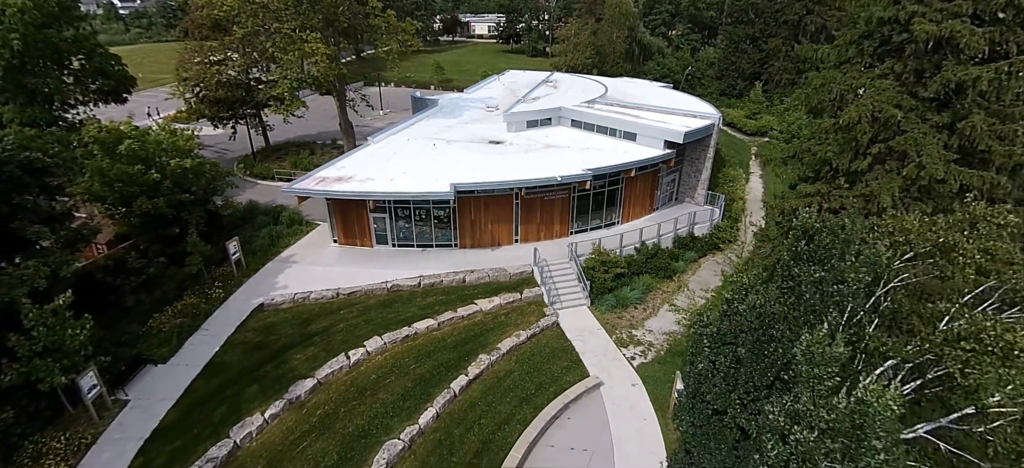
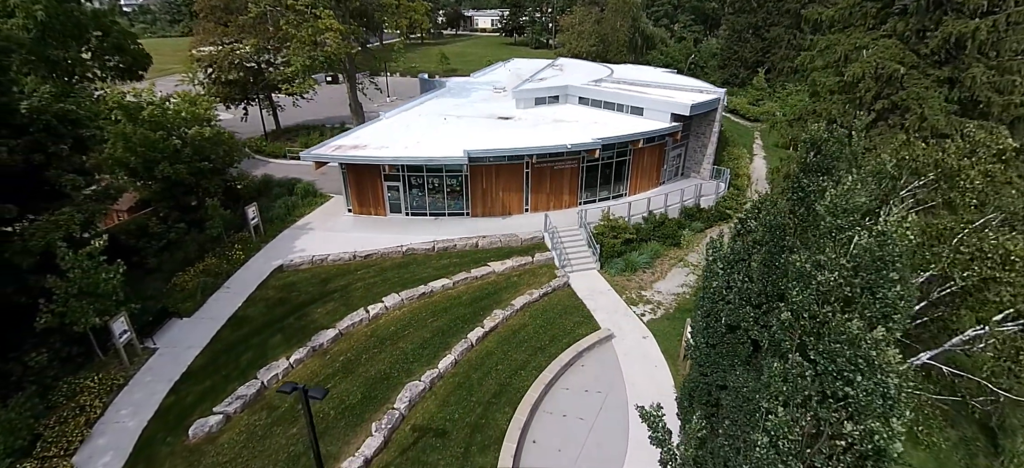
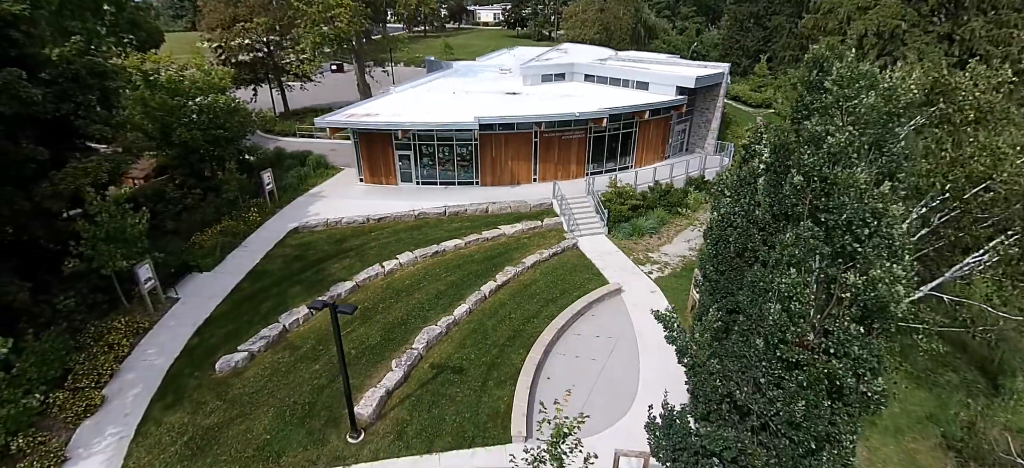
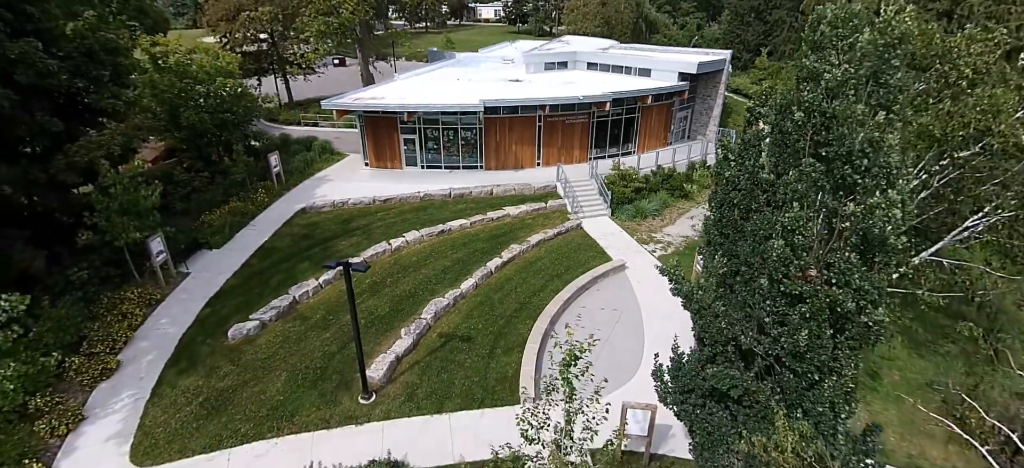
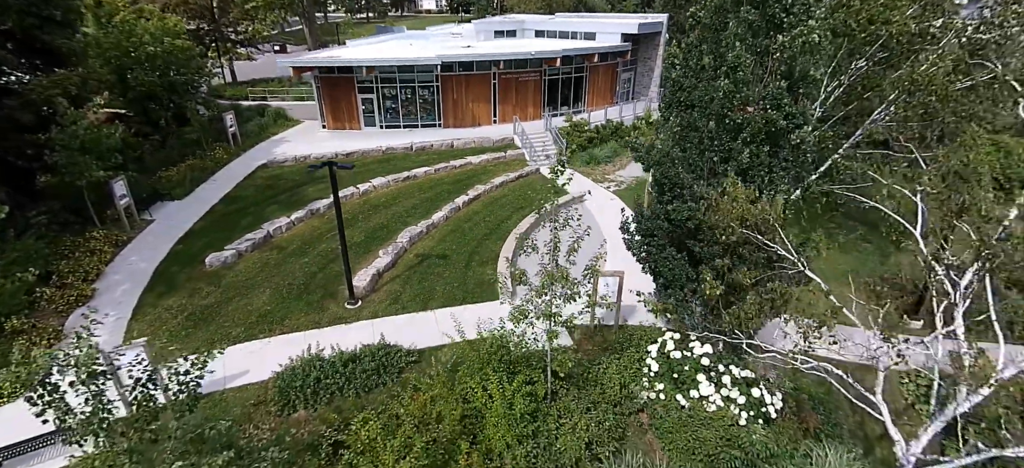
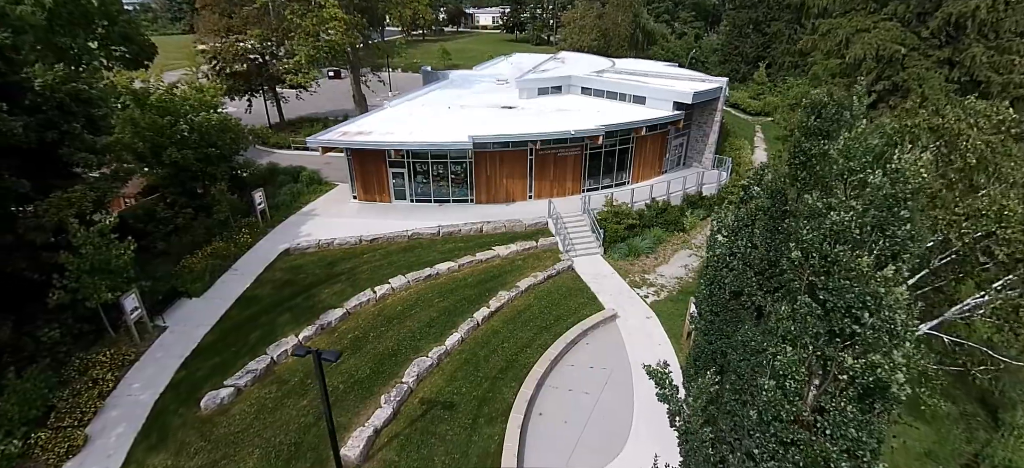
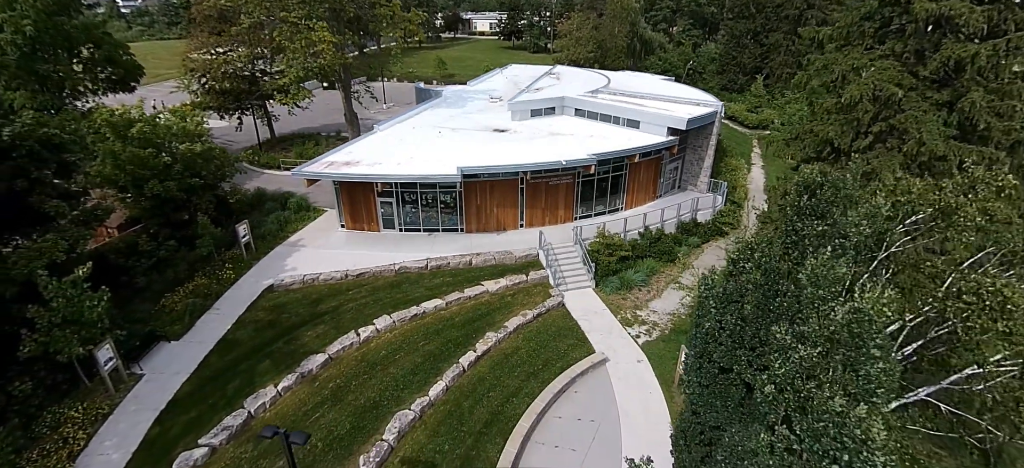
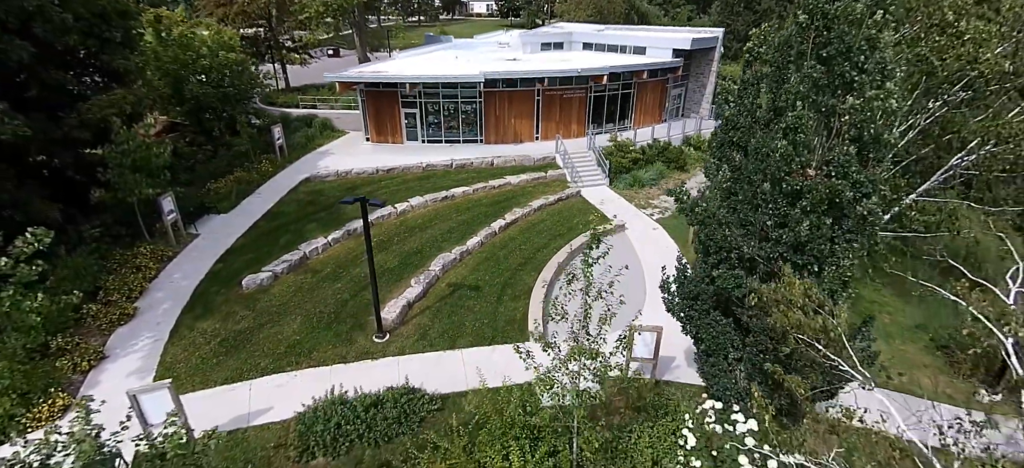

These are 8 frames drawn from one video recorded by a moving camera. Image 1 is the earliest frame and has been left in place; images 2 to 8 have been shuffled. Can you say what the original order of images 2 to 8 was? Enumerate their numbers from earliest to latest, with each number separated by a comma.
7, 2, 6, 3, 4, 8, 5
